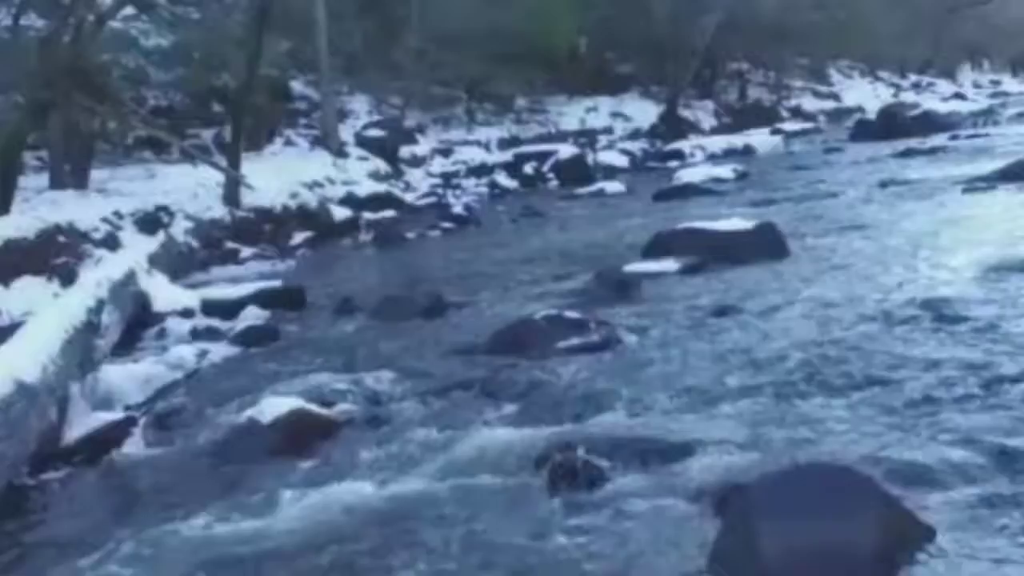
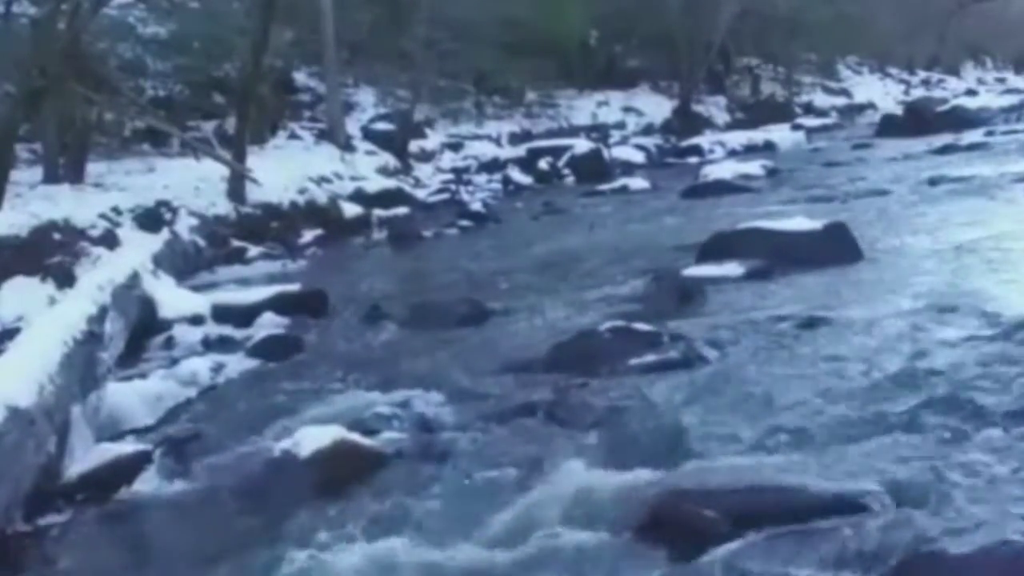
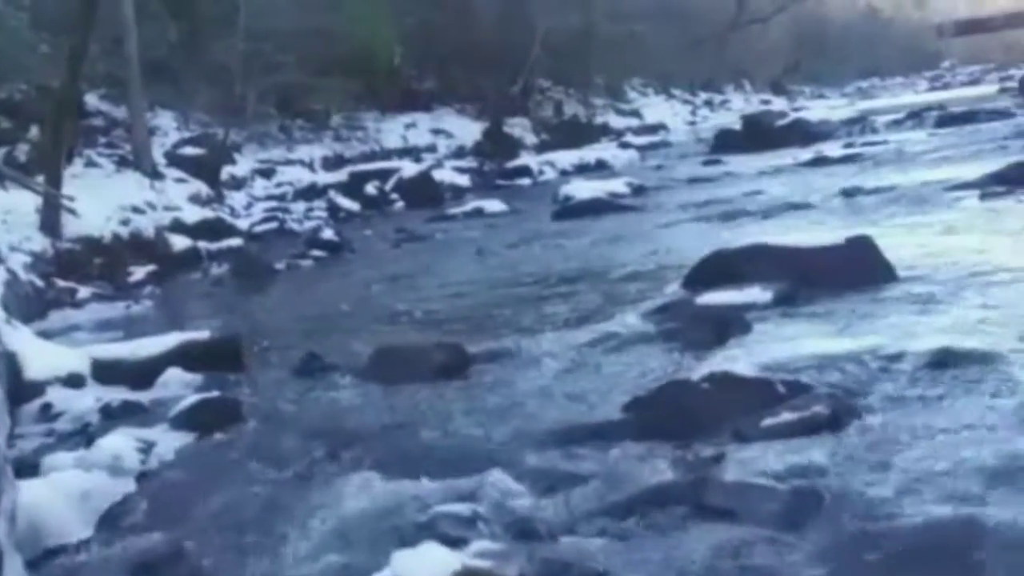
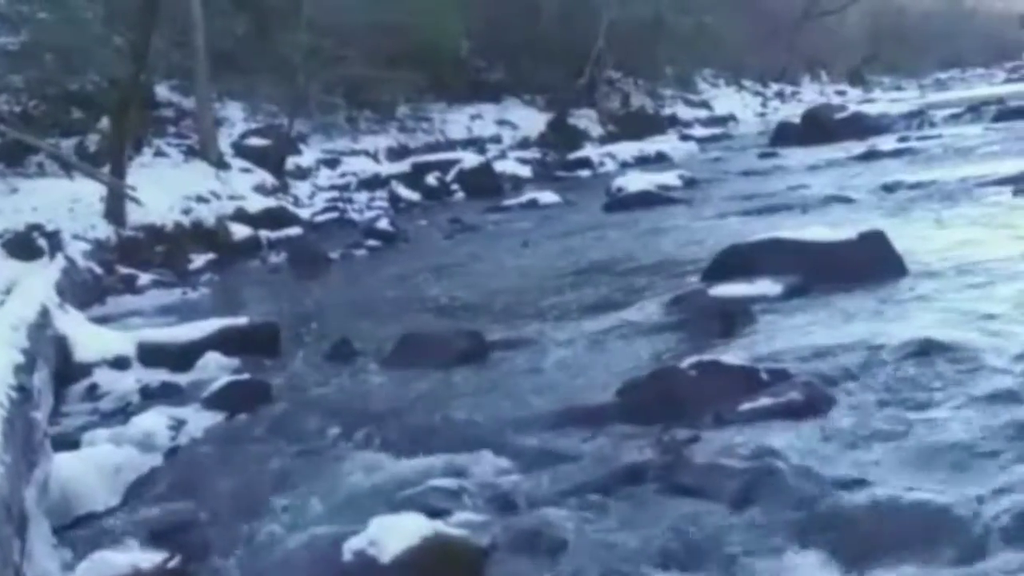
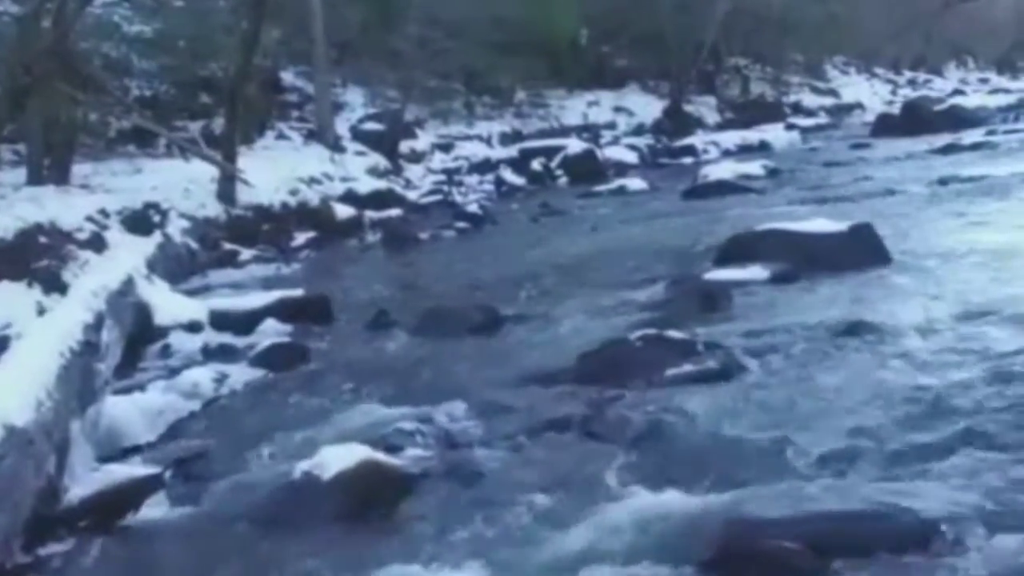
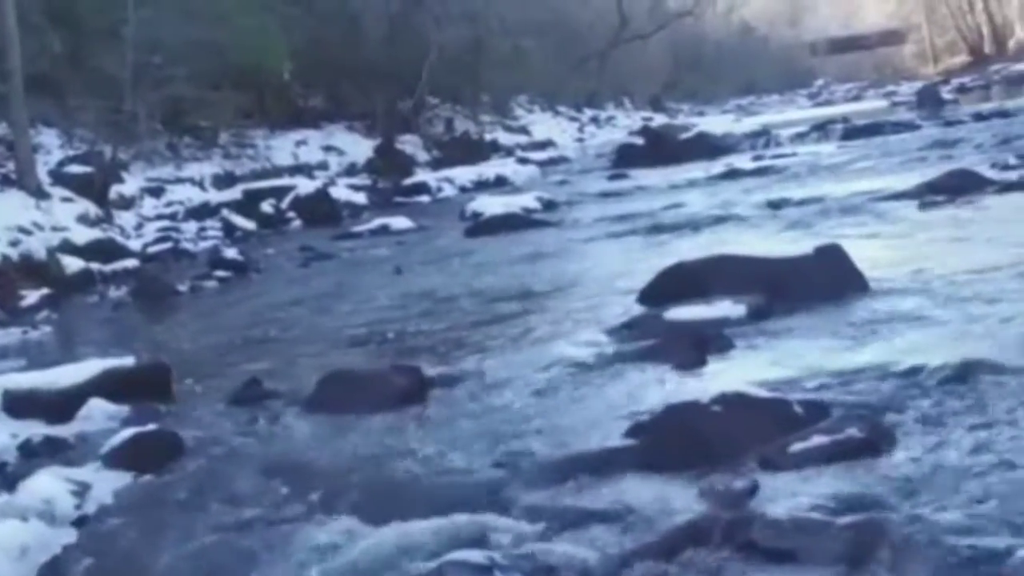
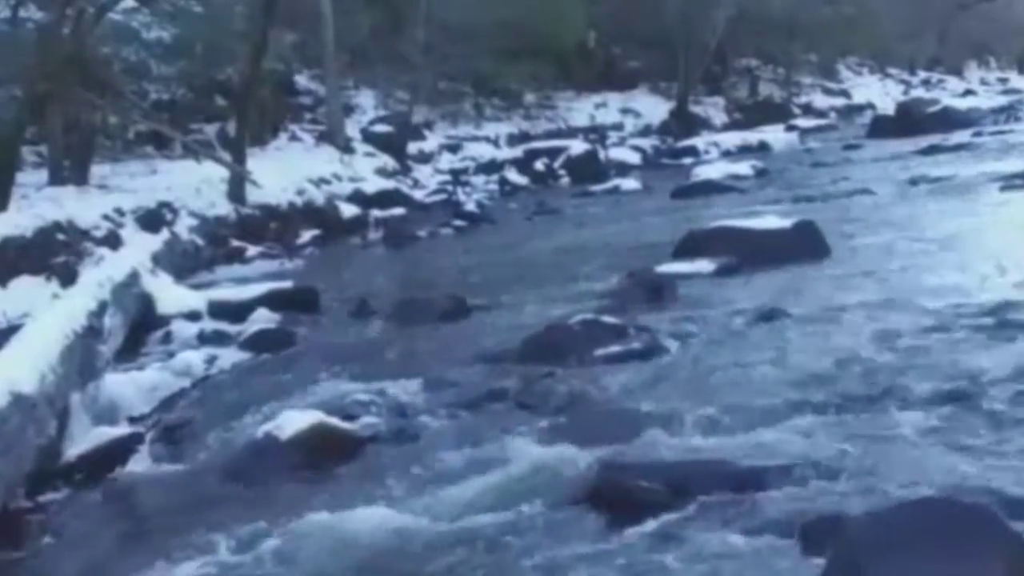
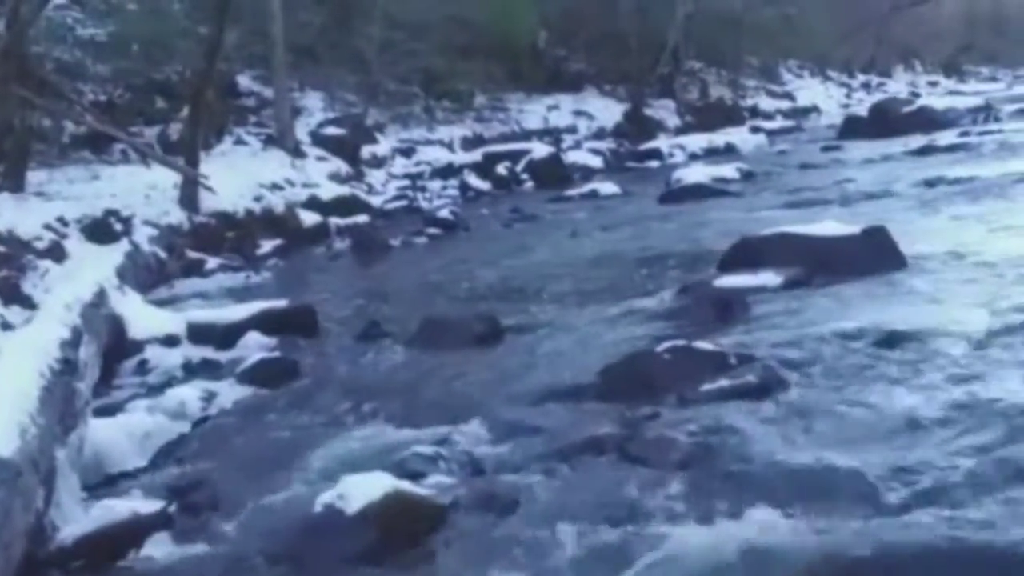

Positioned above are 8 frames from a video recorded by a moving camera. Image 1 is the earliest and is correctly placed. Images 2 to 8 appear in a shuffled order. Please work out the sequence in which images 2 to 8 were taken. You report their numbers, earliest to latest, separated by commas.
7, 2, 5, 8, 4, 3, 6
